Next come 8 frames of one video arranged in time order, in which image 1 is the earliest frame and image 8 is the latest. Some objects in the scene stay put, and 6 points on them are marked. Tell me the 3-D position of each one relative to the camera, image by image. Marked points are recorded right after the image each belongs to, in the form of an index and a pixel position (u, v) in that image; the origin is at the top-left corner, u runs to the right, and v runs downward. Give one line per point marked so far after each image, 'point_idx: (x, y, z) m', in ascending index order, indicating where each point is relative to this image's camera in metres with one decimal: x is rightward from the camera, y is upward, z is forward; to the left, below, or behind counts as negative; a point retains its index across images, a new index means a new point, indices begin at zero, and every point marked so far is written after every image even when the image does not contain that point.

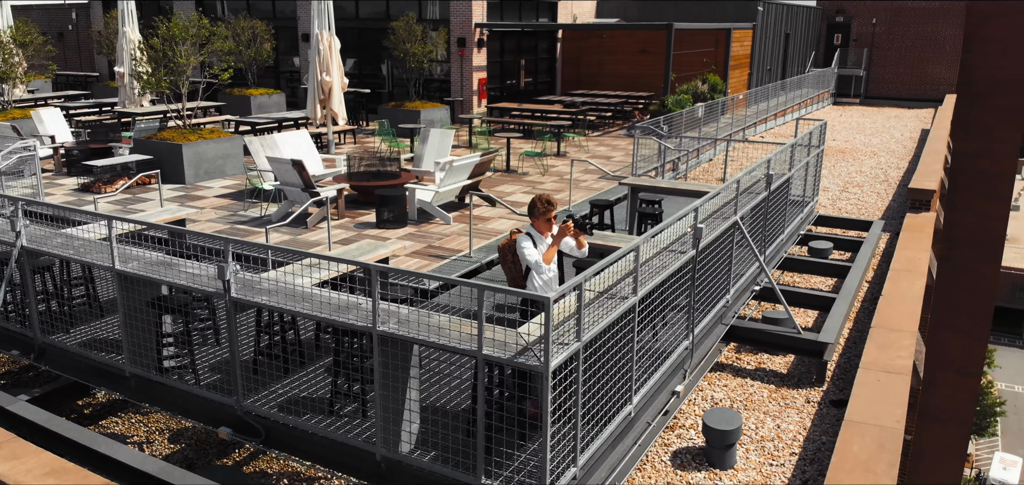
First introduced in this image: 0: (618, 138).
0: (+2.0, +1.8, +15.0) m
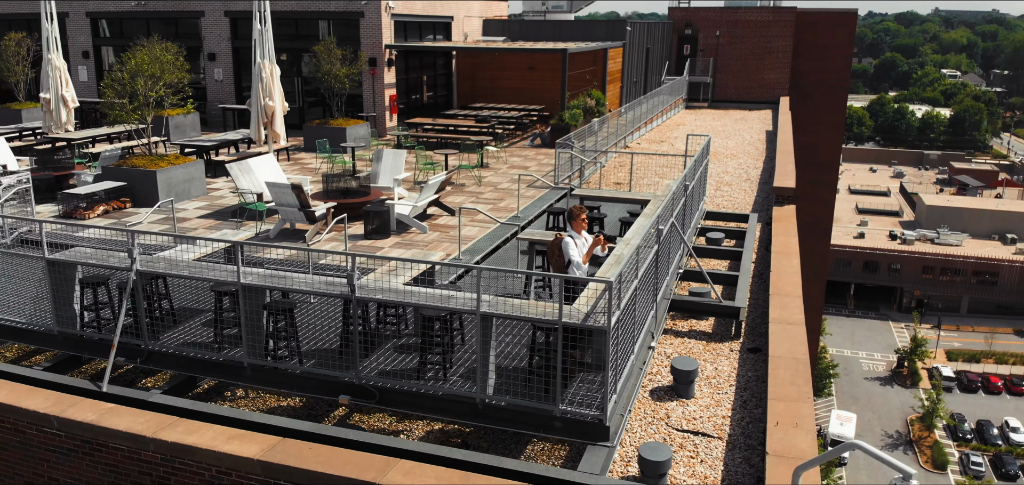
0: (+0.4, +1.9, +17.0) m
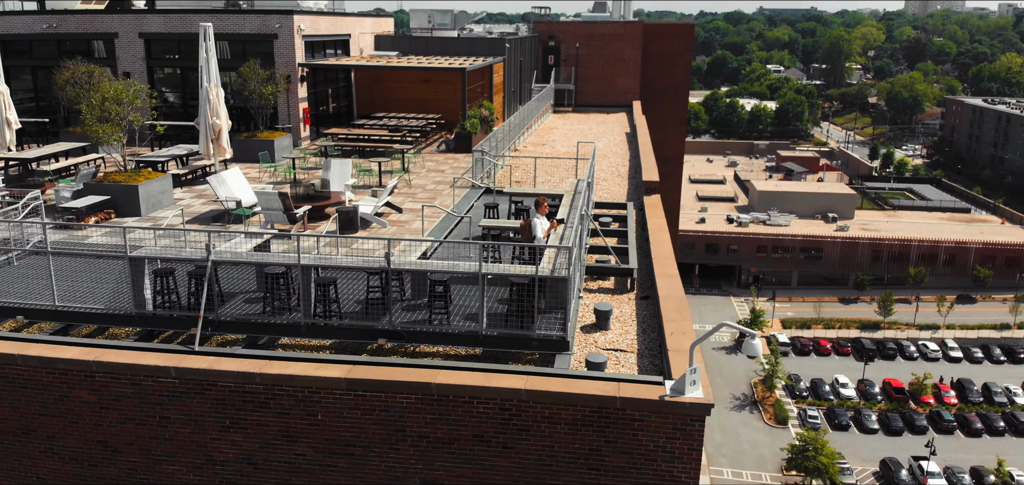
0: (-1.8, +2.1, +19.8) m
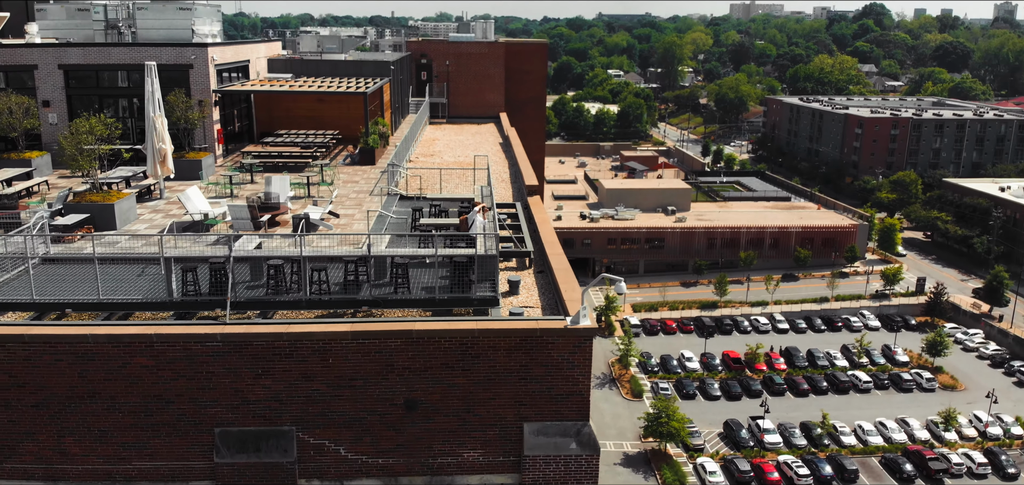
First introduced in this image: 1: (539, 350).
0: (-4.6, +2.0, +23.0) m
1: (+0.4, -1.5, +11.9) m
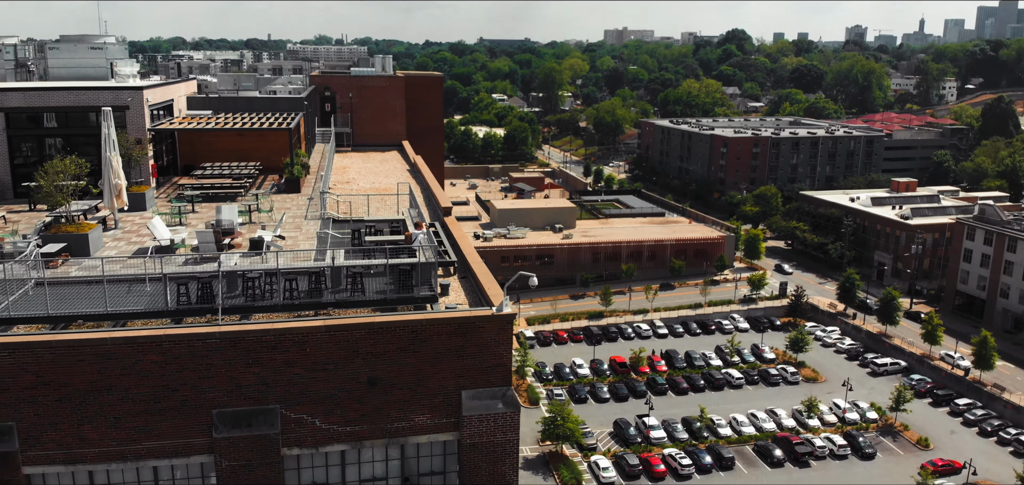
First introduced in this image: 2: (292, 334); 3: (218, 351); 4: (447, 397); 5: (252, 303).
0: (-7.3, +1.4, +25.9) m
1: (-0.7, -1.7, +15.4) m
2: (-3.9, -1.6, +14.6) m
3: (-5.1, -1.9, +14.5) m
4: (-1.2, -2.9, +15.7) m
5: (-4.9, -1.2, +15.8) m
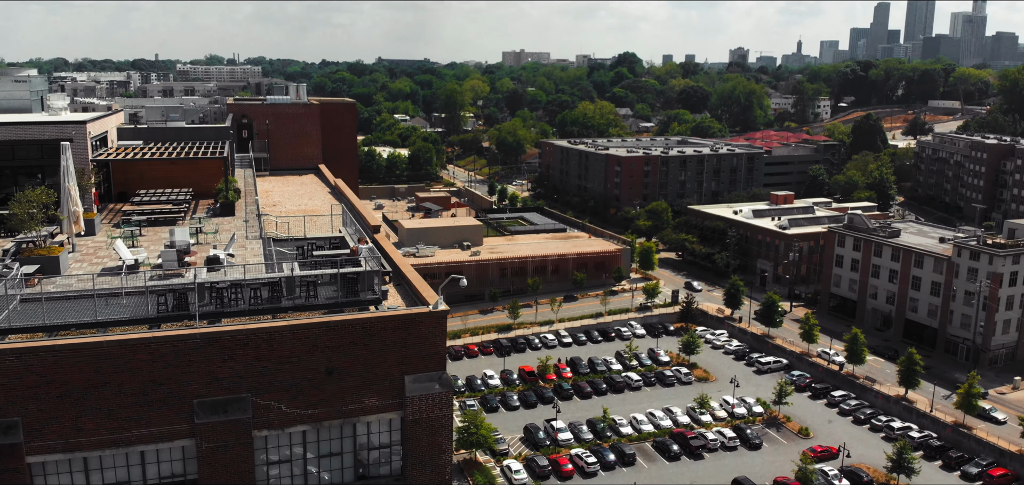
0: (-10.1, +0.8, +28.3) m
1: (-2.2, -1.9, +18.6) m
2: (-5.3, -1.9, +17.5) m
3: (-6.5, -2.2, +17.2) m
4: (-2.7, -3.1, +18.8) m
5: (-6.5, -1.5, +18.6) m
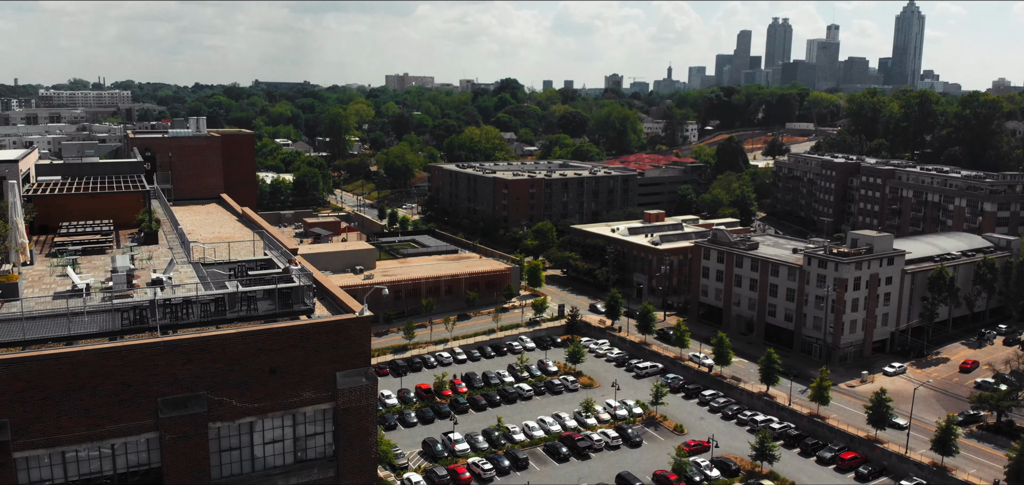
0: (-13.7, -0.2, +31.1) m
1: (-4.6, -2.4, +22.5) m
2: (-7.5, -2.4, +21.0) m
3: (-8.6, -2.8, +20.5) m
4: (-5.0, -3.7, +22.6) m
5: (-8.8, -2.1, +21.9) m
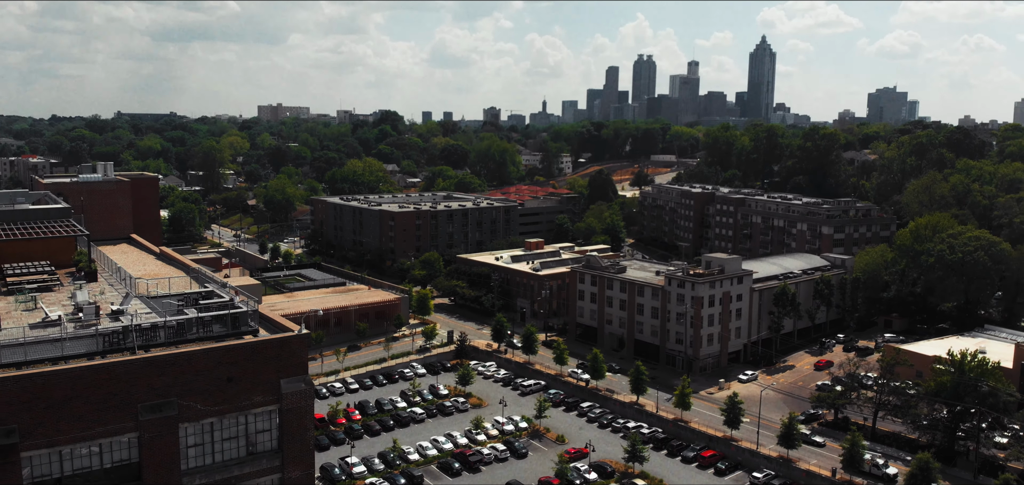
0: (-18.0, -1.8, +35.4) m
1: (-7.6, -3.5, +28.1) m
2: (-10.3, -3.5, +26.2) m
3: (-11.3, -3.9, +25.6) m
4: (-8.1, -4.8, +28.1) m
5: (-11.7, -3.3, +26.9) m
